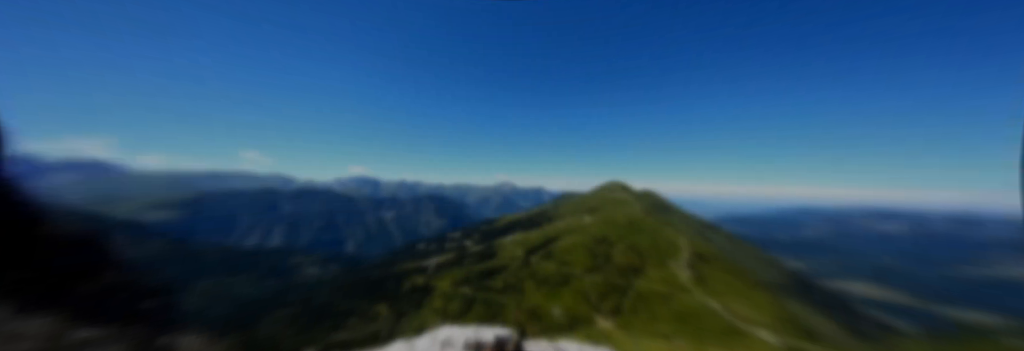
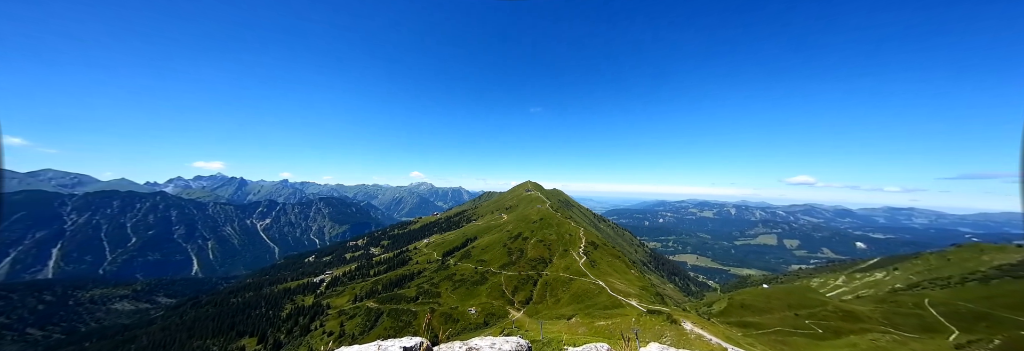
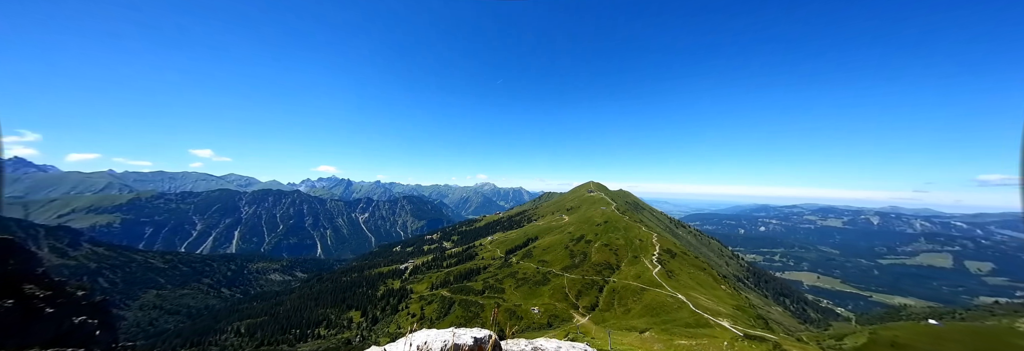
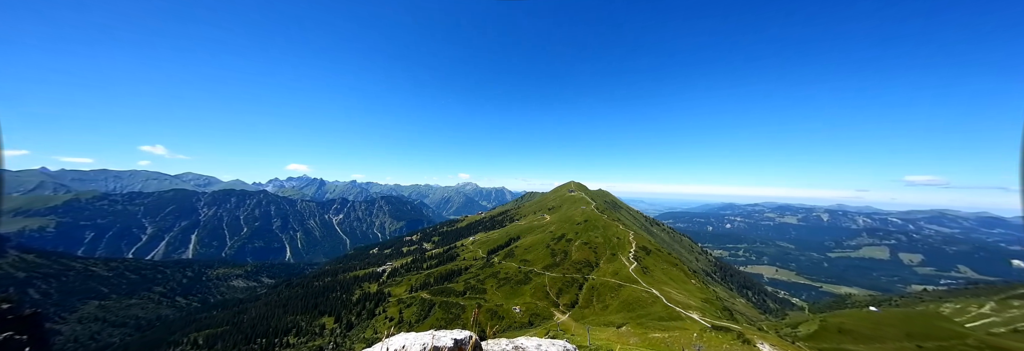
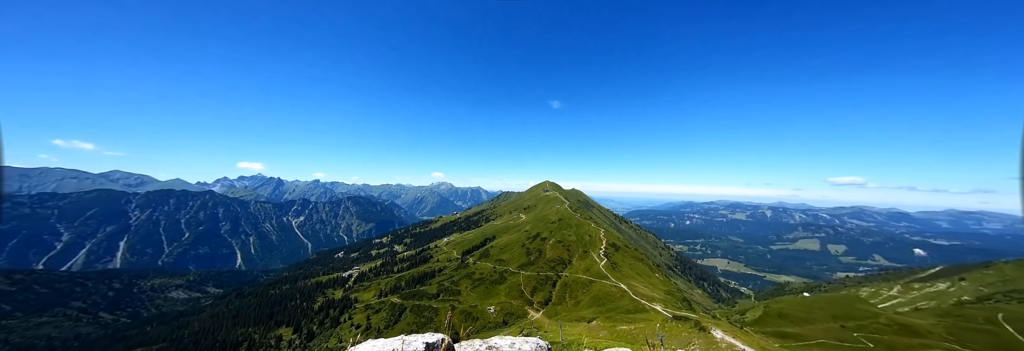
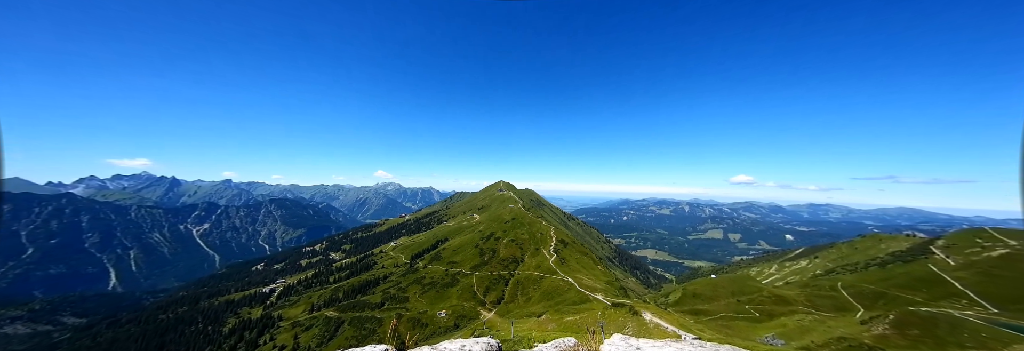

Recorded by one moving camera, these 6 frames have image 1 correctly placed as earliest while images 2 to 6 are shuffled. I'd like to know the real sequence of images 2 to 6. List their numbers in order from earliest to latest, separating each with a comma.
3, 4, 5, 2, 6
